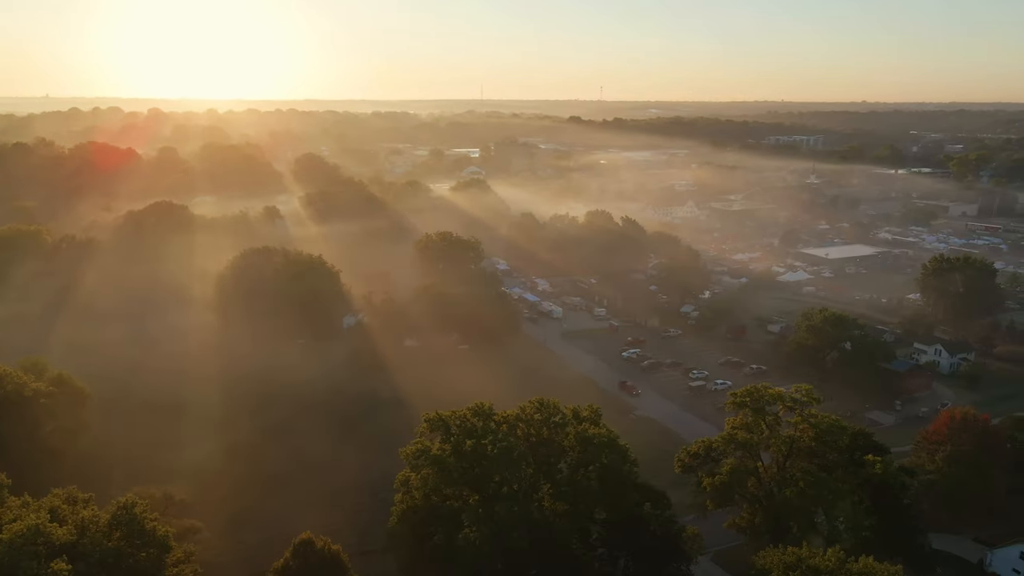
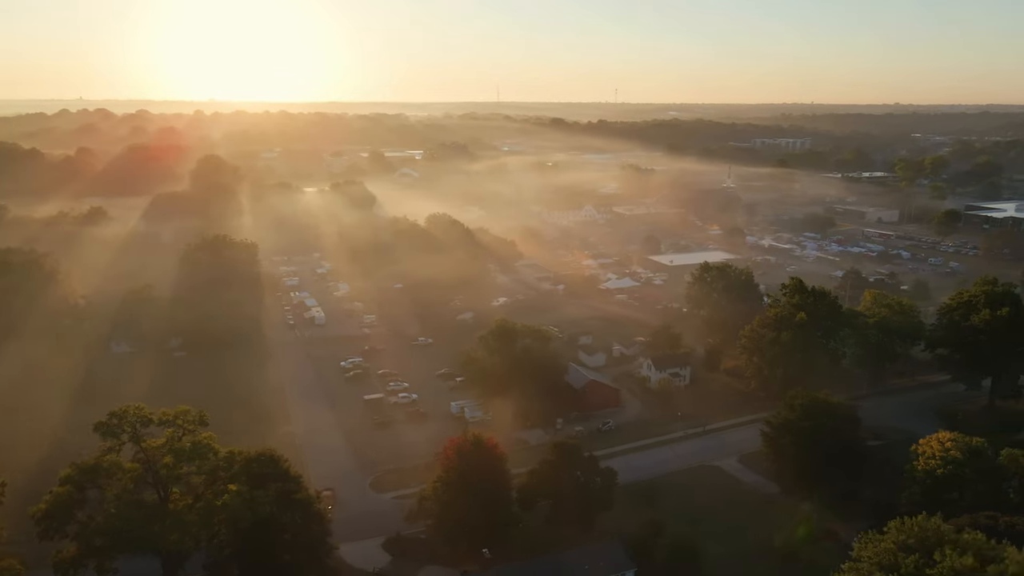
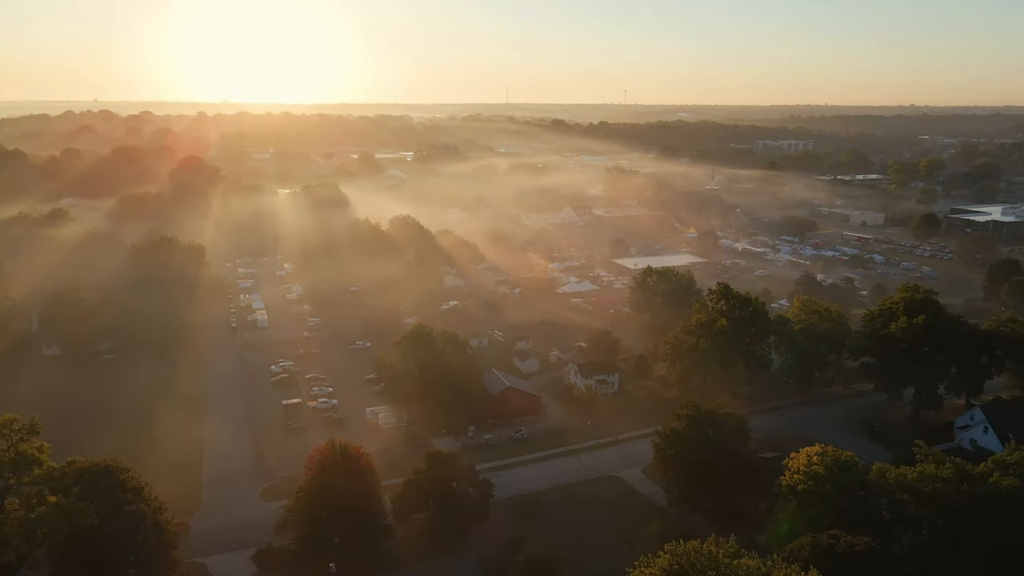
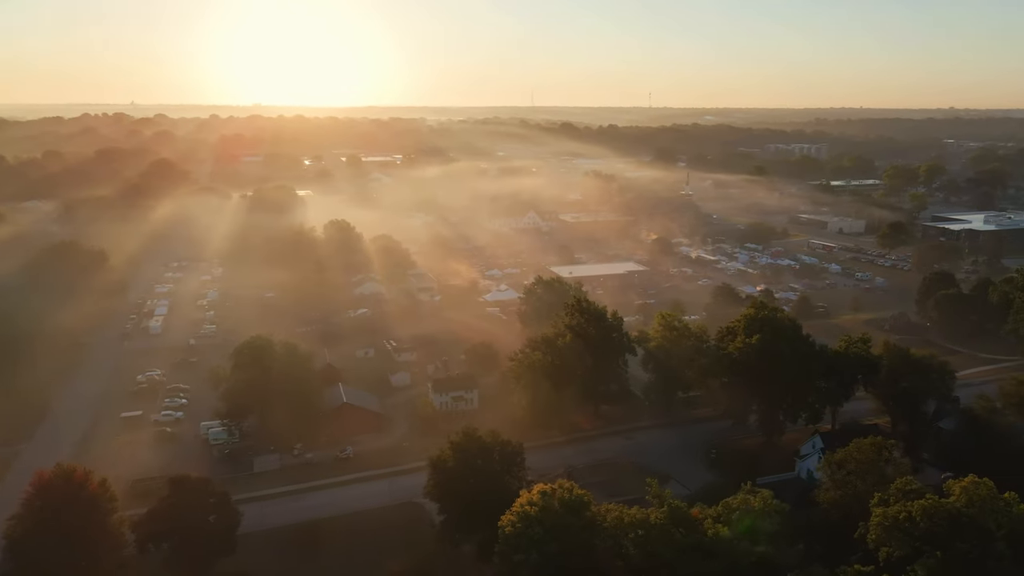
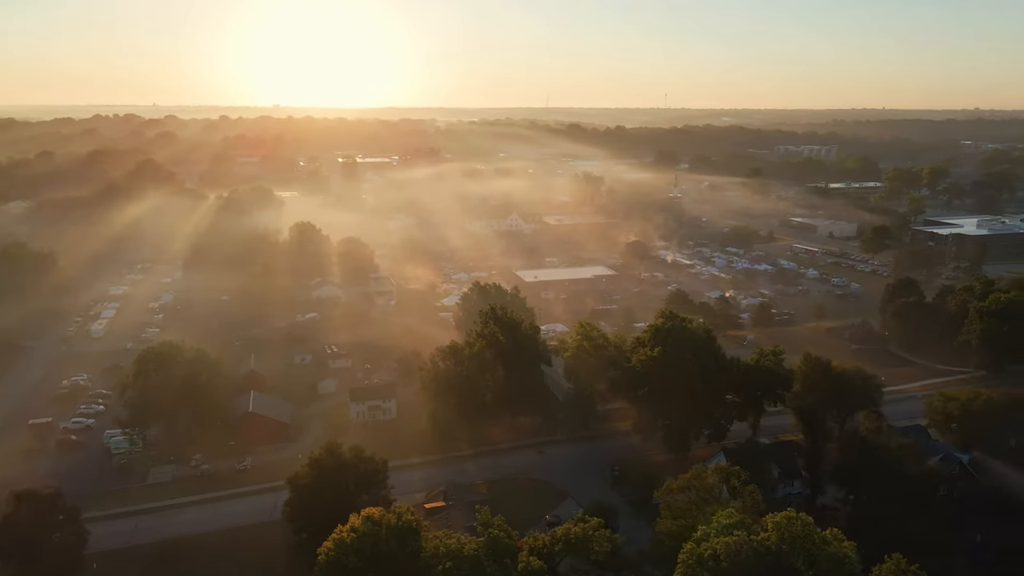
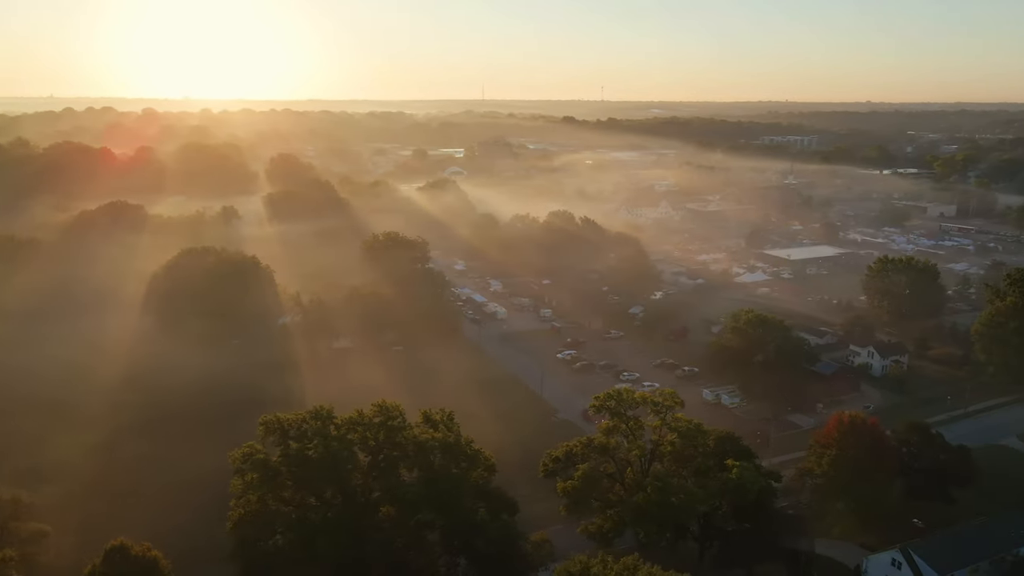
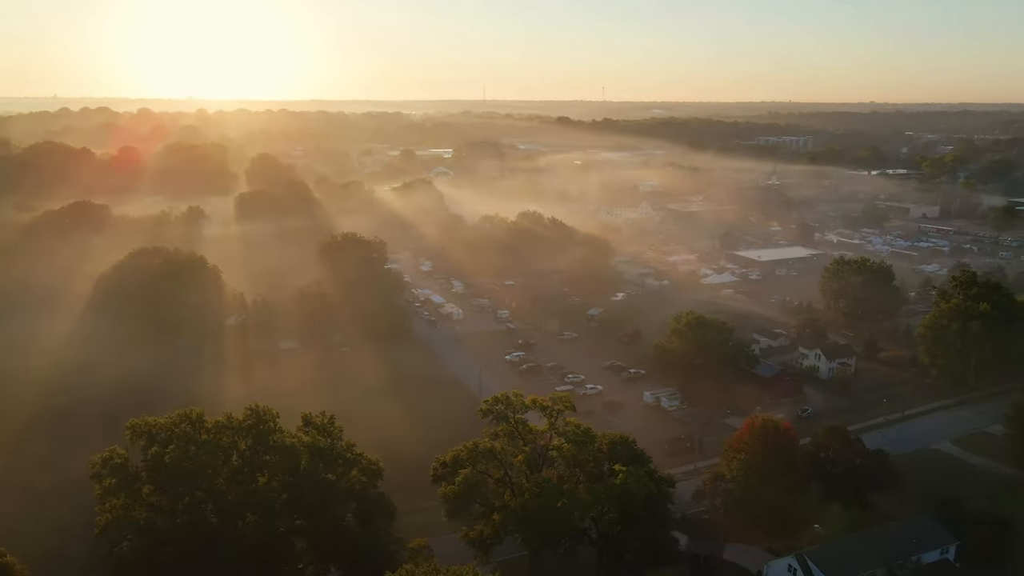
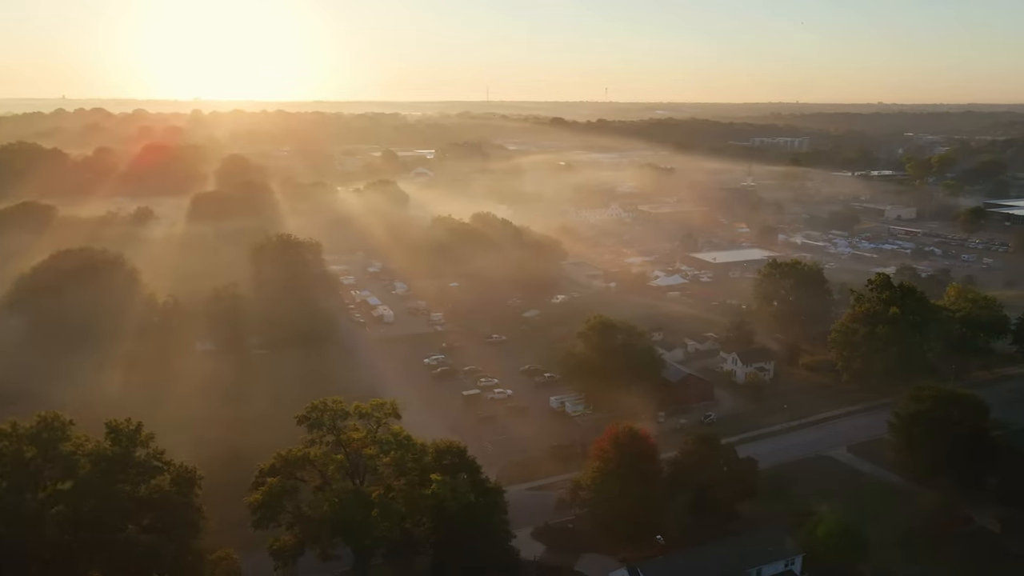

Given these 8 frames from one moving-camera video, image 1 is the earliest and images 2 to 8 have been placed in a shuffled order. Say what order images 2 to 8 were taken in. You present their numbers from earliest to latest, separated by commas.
6, 7, 8, 2, 3, 4, 5
